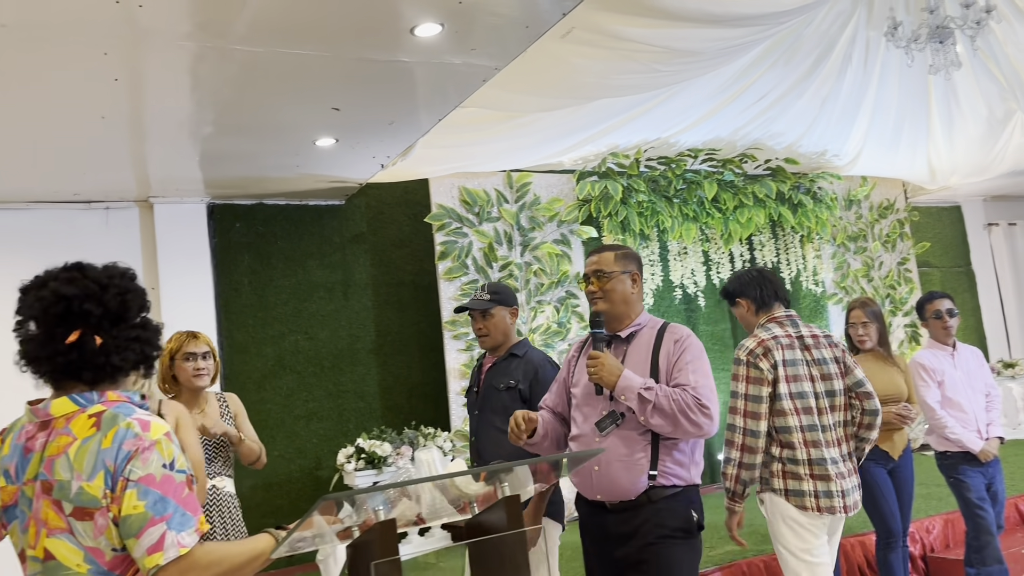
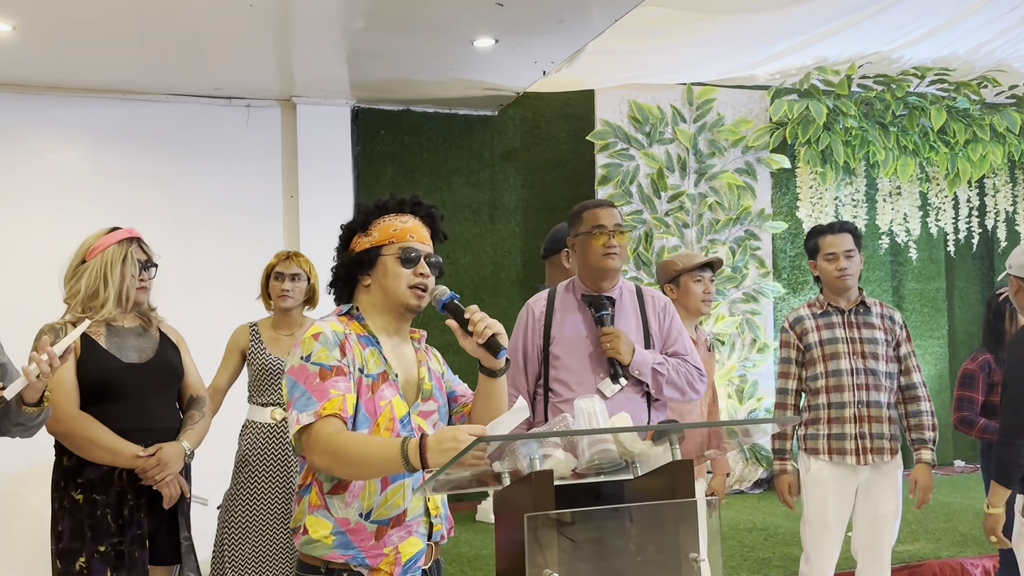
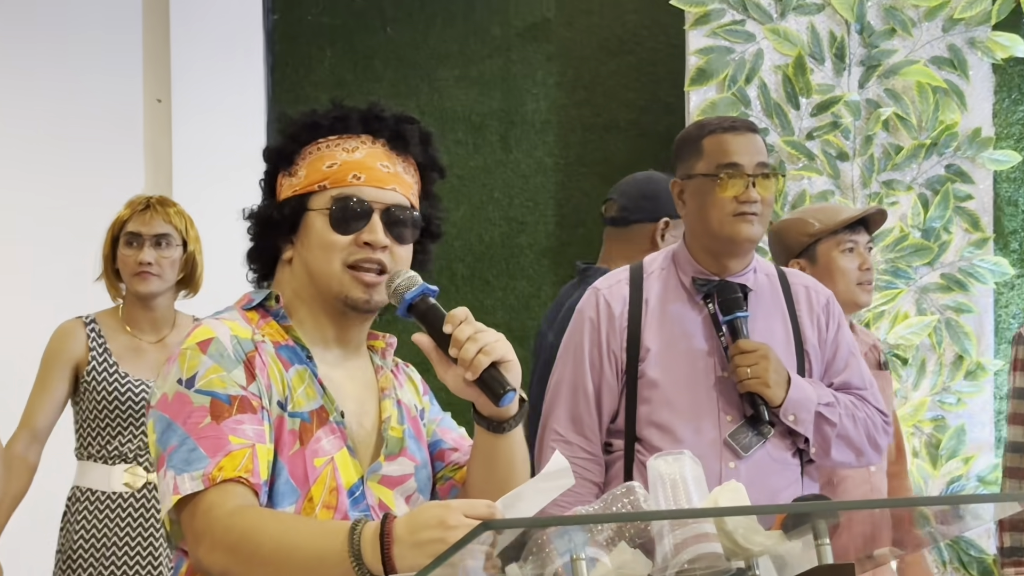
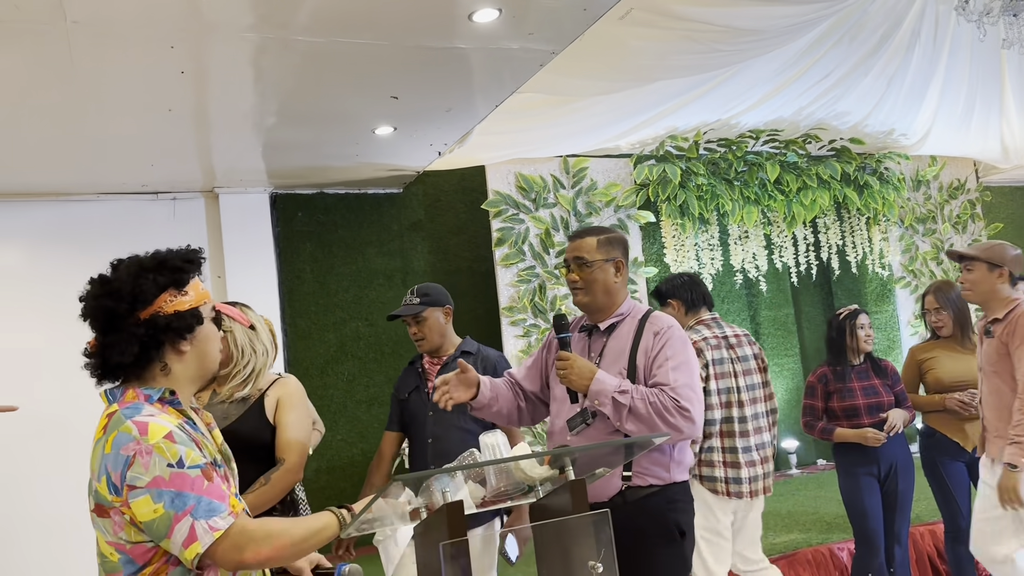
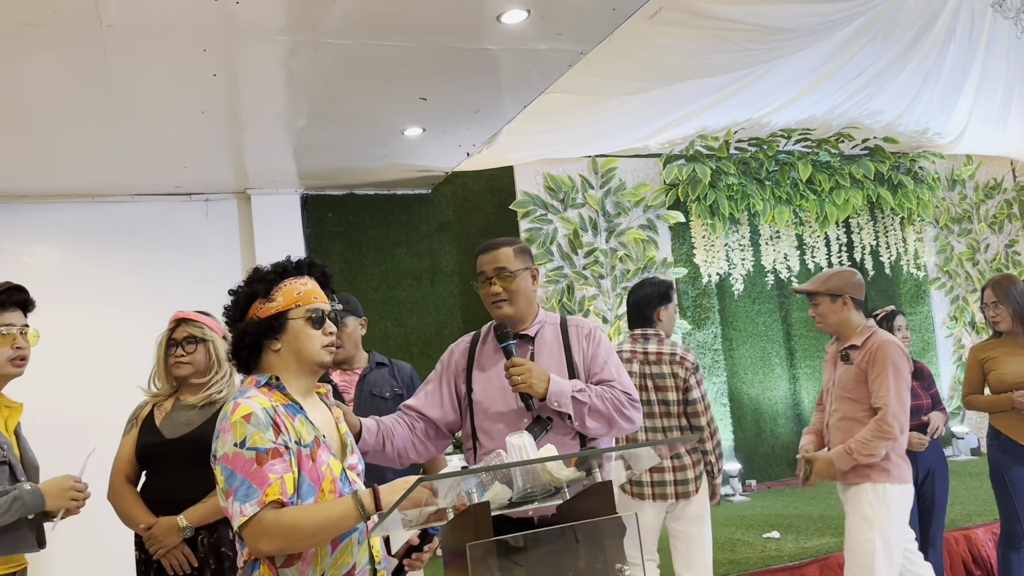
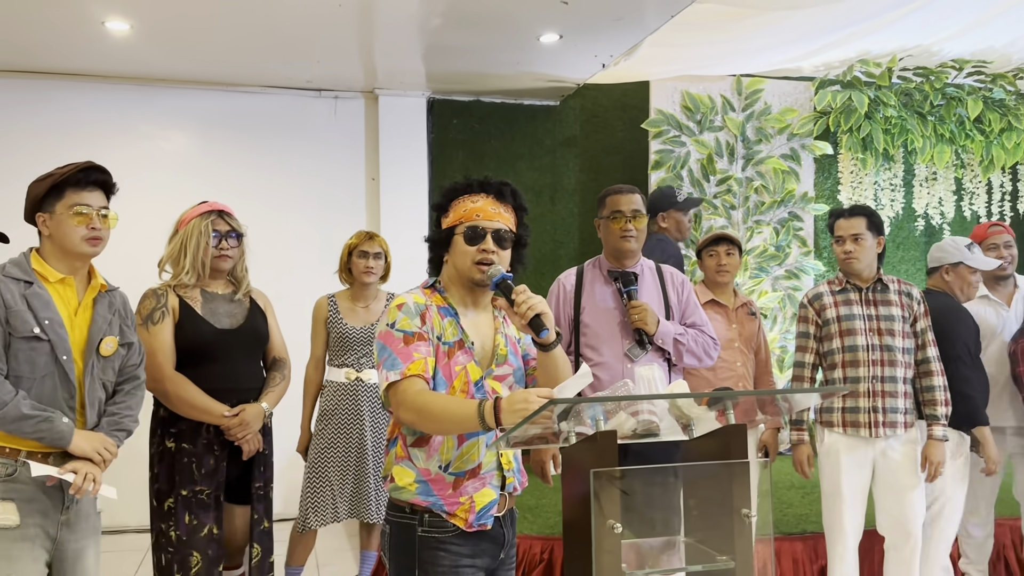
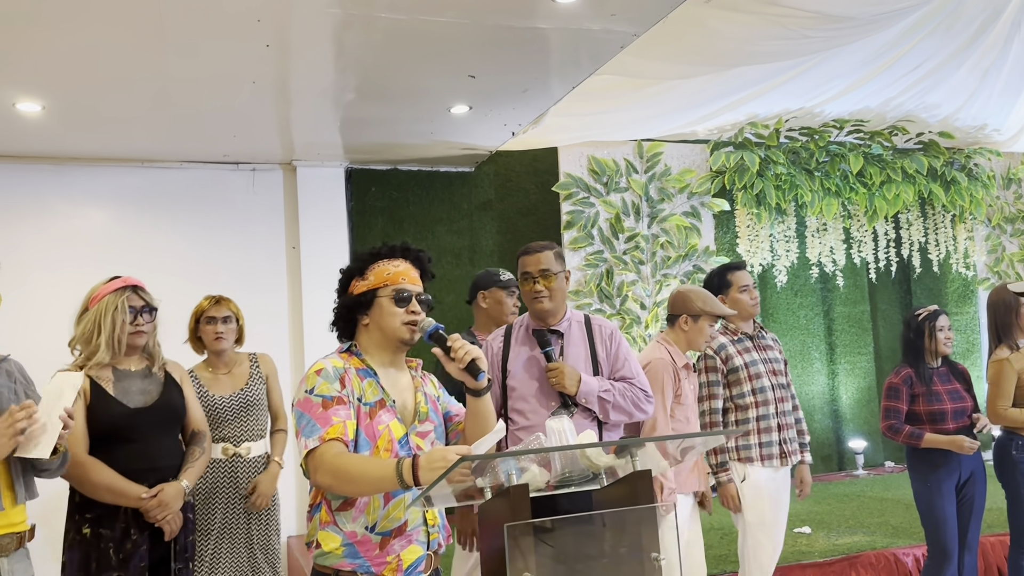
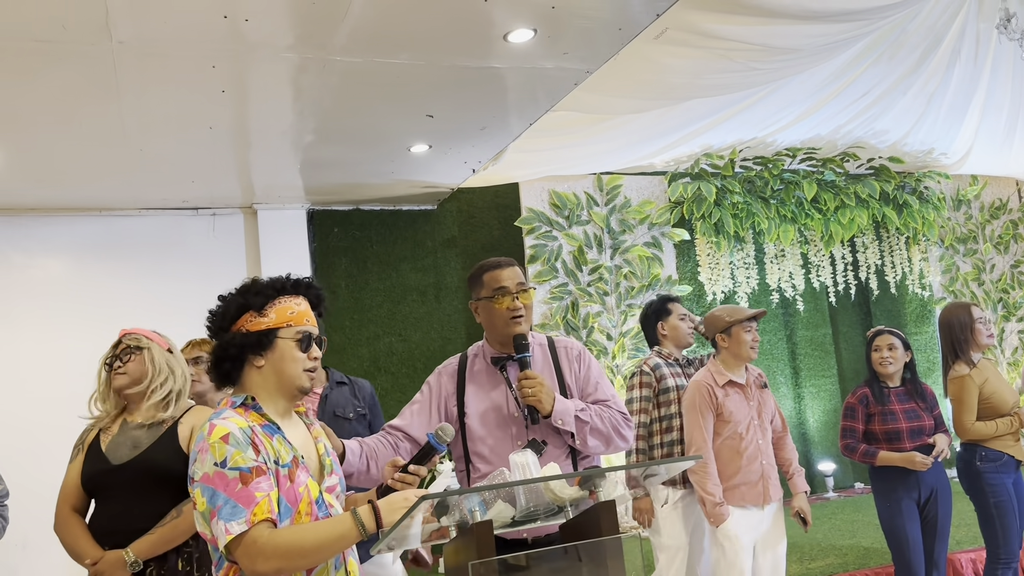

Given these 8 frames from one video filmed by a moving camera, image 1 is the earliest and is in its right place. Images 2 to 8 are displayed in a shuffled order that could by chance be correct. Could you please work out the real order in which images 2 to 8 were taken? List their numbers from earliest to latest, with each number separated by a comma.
4, 5, 8, 7, 2, 3, 6
